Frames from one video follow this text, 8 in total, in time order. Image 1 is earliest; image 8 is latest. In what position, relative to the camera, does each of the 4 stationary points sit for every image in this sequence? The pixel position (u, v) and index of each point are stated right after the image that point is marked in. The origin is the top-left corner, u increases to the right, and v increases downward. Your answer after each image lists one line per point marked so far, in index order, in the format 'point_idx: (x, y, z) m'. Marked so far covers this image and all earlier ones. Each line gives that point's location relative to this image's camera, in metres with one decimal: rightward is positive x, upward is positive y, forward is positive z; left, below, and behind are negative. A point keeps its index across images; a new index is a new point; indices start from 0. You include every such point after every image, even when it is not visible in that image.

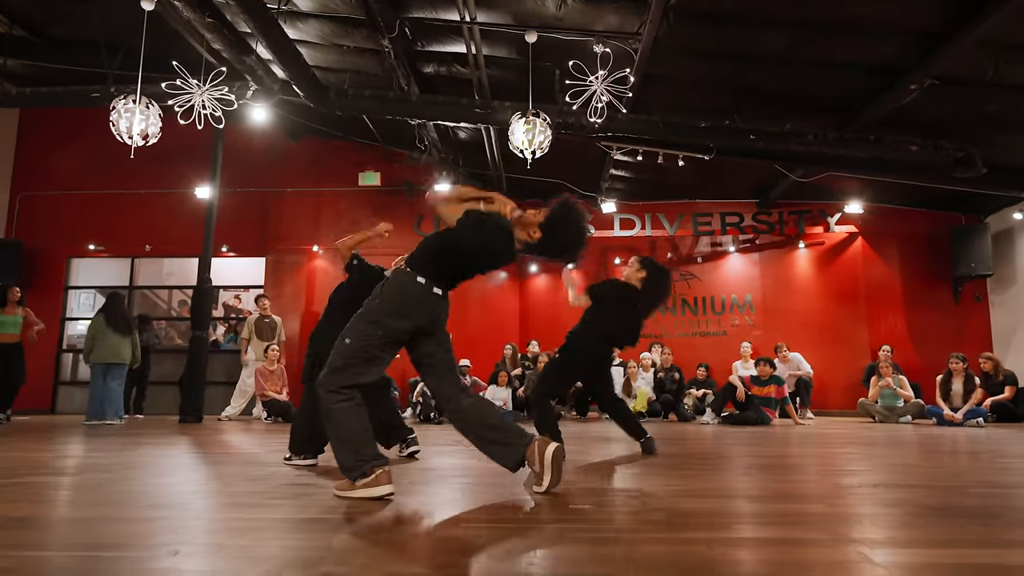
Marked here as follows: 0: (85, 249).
0: (-6.3, +0.6, +9.2) m
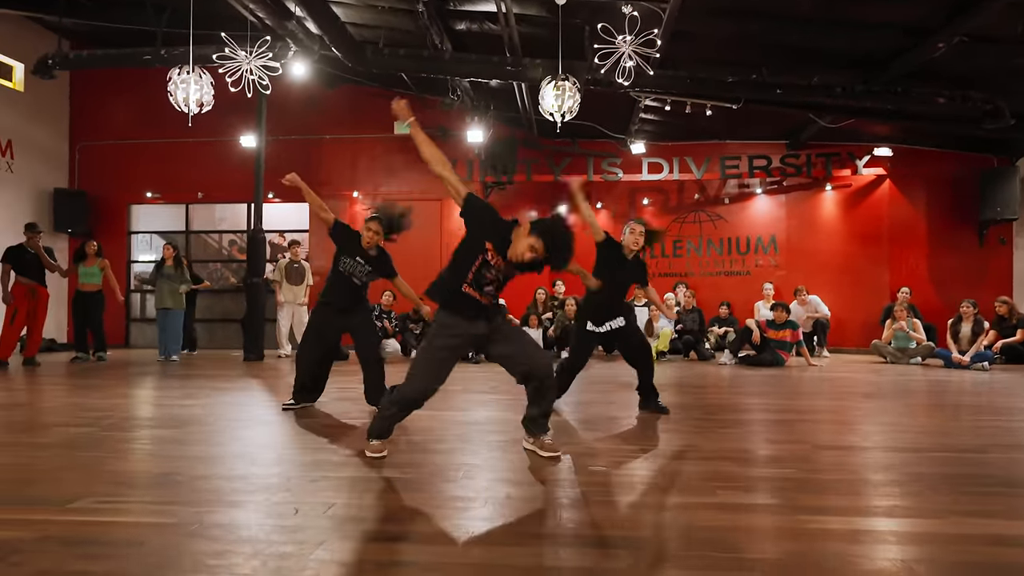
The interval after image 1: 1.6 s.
0: (-5.8, +1.4, +9.8) m
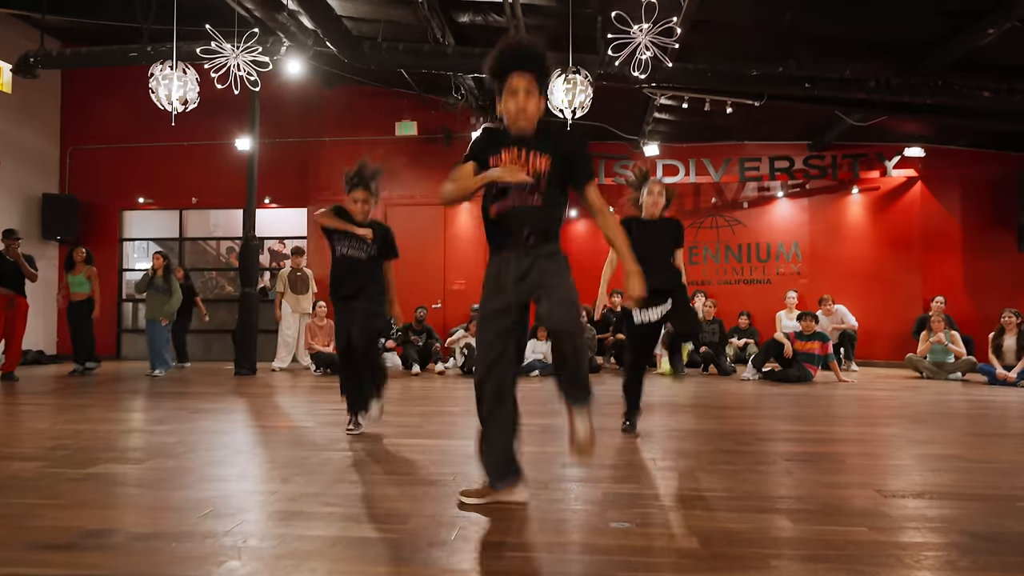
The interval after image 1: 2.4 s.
0: (-5.7, +1.3, +9.5) m
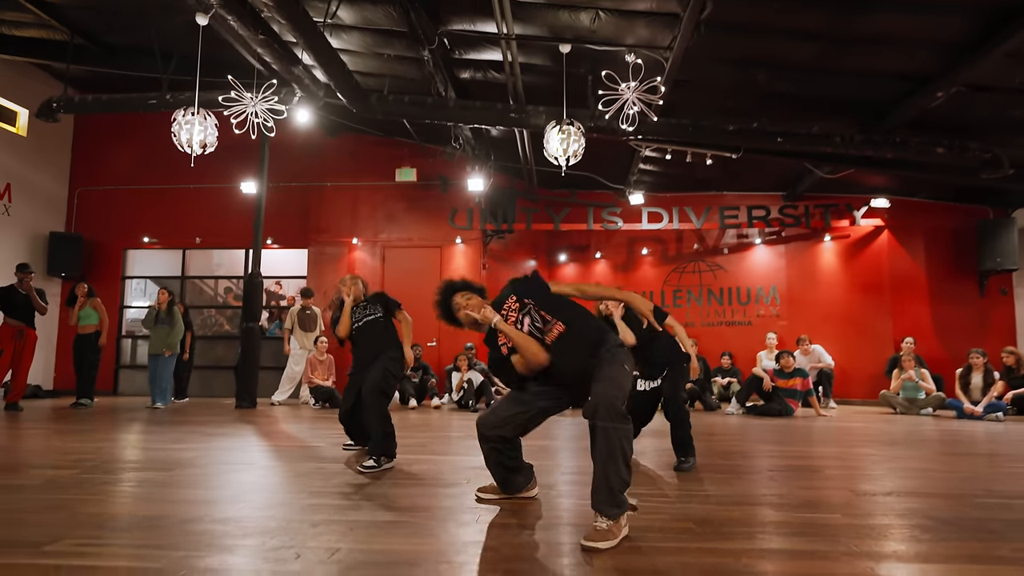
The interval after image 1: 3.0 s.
0: (-5.8, +0.7, +9.7) m
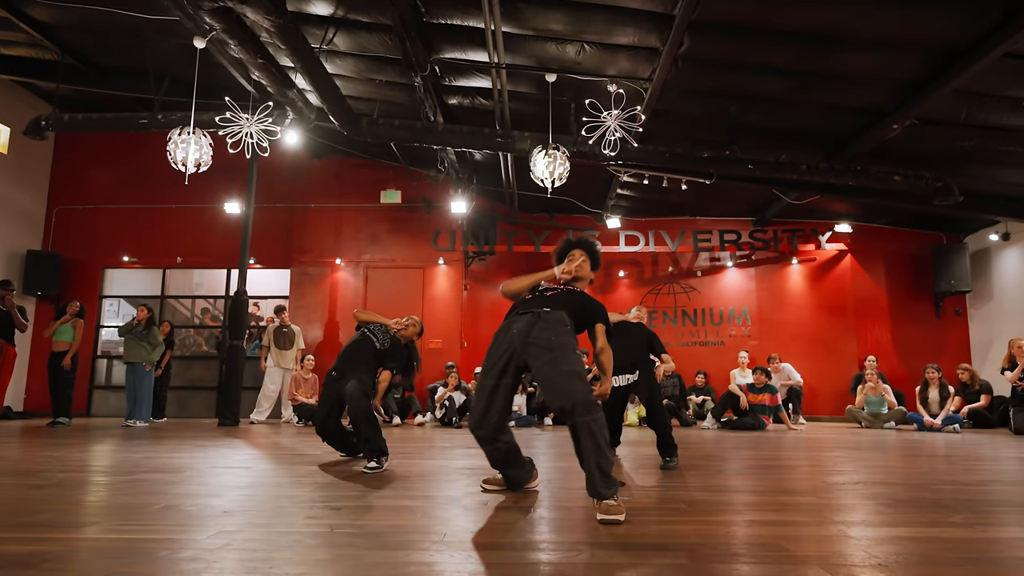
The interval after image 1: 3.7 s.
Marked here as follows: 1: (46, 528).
0: (-6.1, +0.4, +9.7) m
1: (-1.6, -0.8, +2.2) m
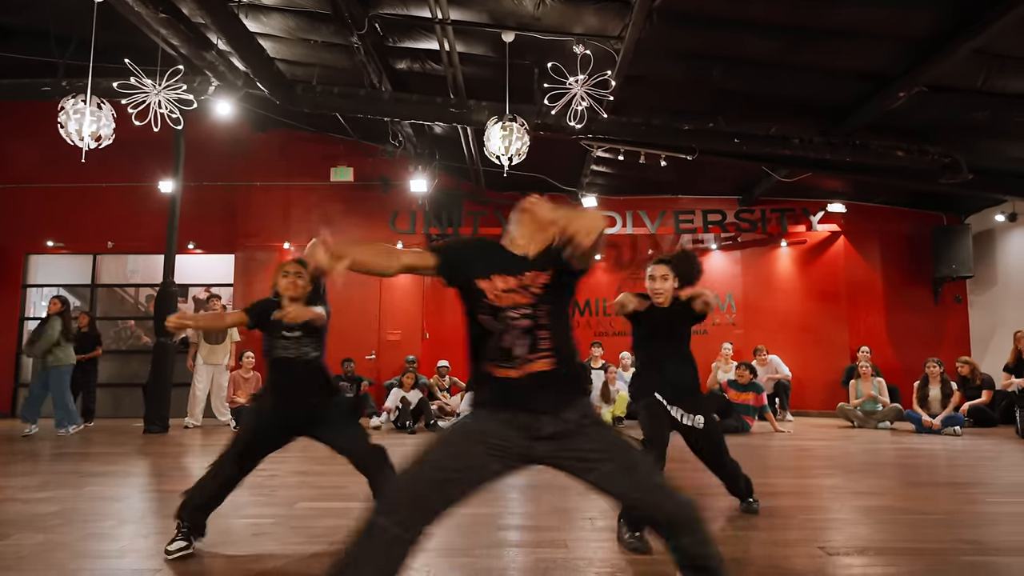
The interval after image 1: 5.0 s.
0: (-6.6, +0.6, +8.8) m
1: (-1.9, -1.0, +1.4) m
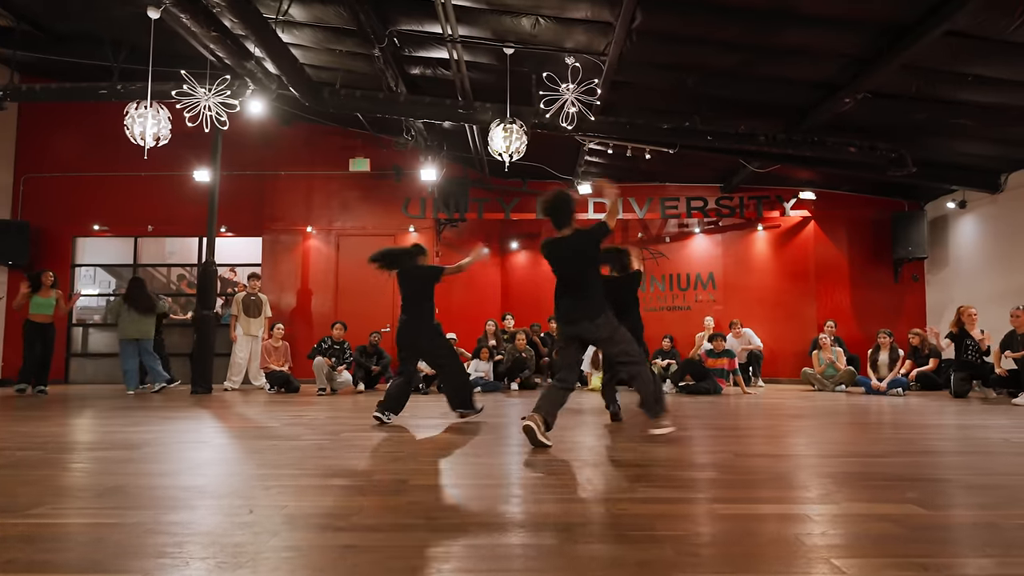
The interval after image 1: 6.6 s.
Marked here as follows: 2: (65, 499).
0: (-6.6, +0.9, +9.7) m
1: (-2.0, -0.8, +2.4) m
2: (-1.9, -0.9, +2.6) m
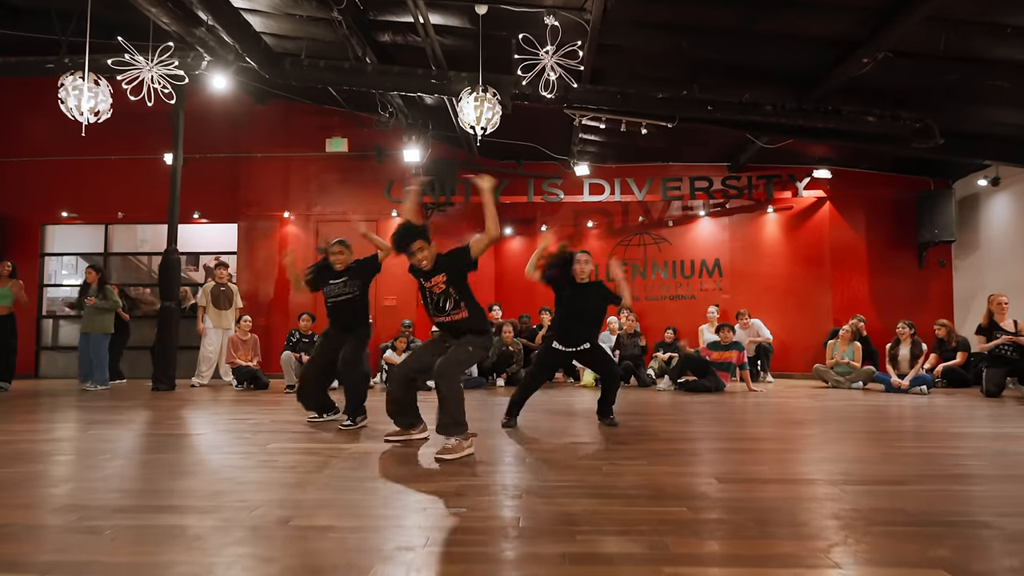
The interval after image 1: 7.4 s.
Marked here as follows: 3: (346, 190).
0: (-6.7, +1.1, +9.3) m
1: (-2.3, -0.8, +1.8) m
2: (-2.2, -0.8, +2.0) m
3: (-2.4, +1.4, +9.0) m
